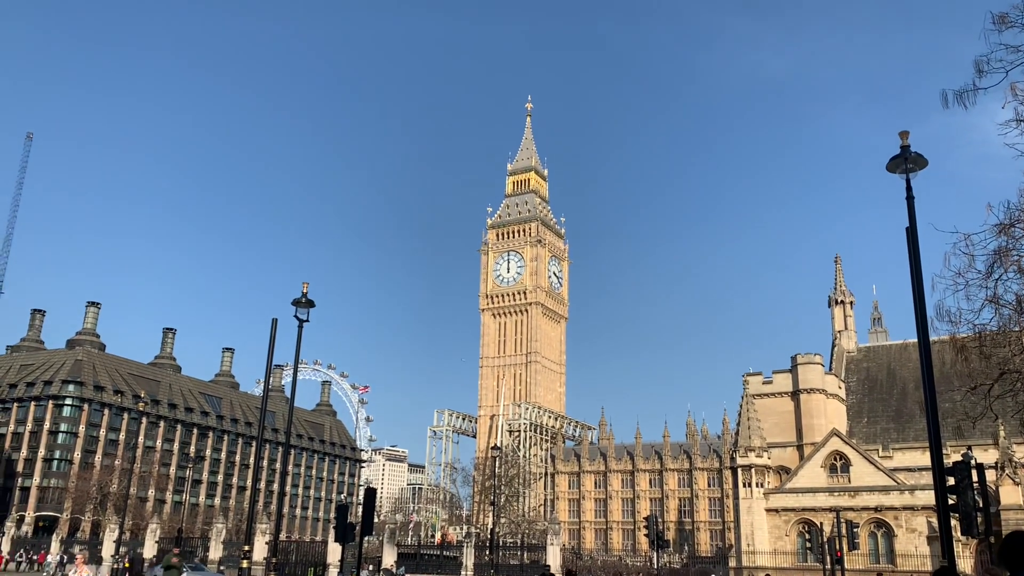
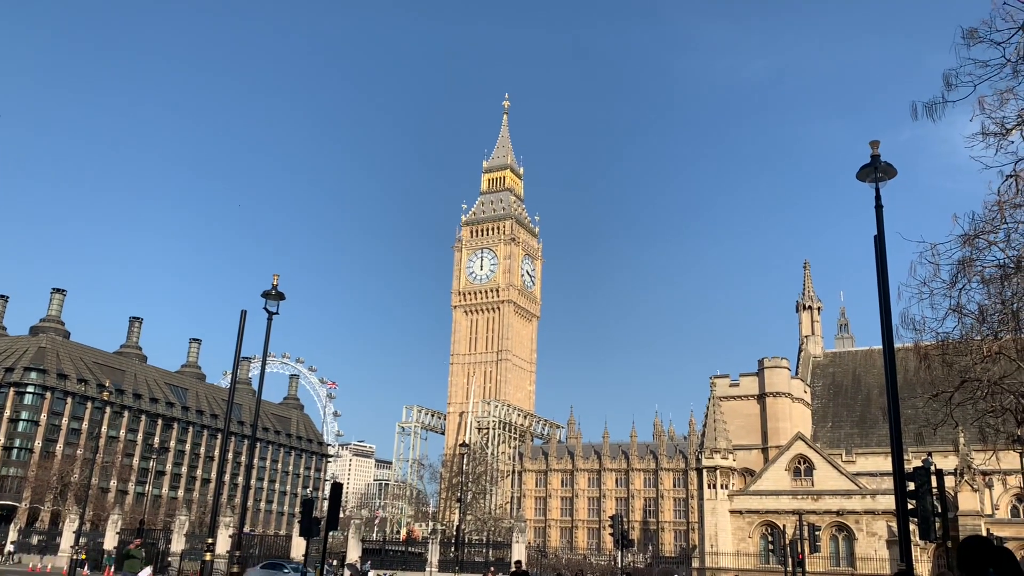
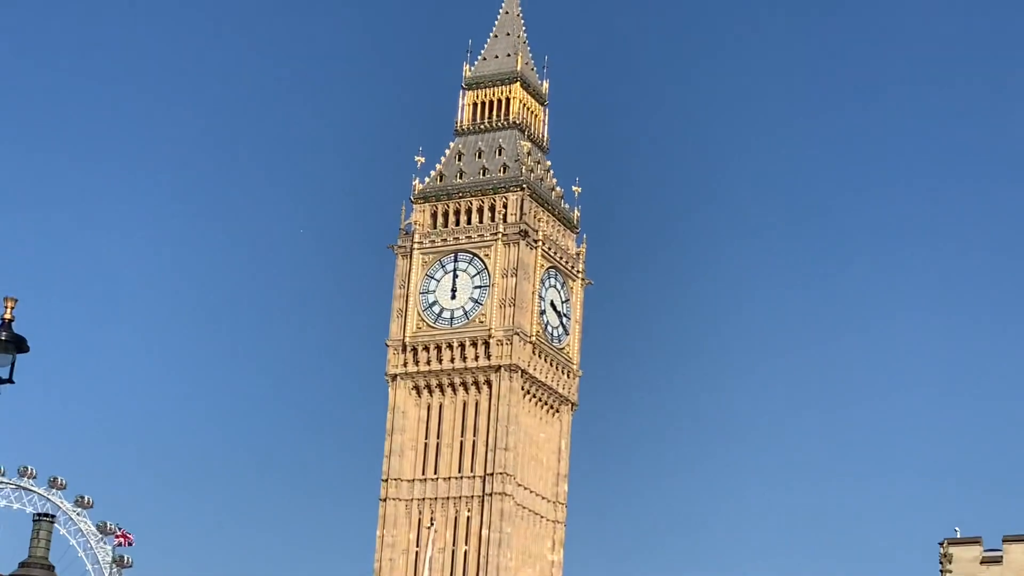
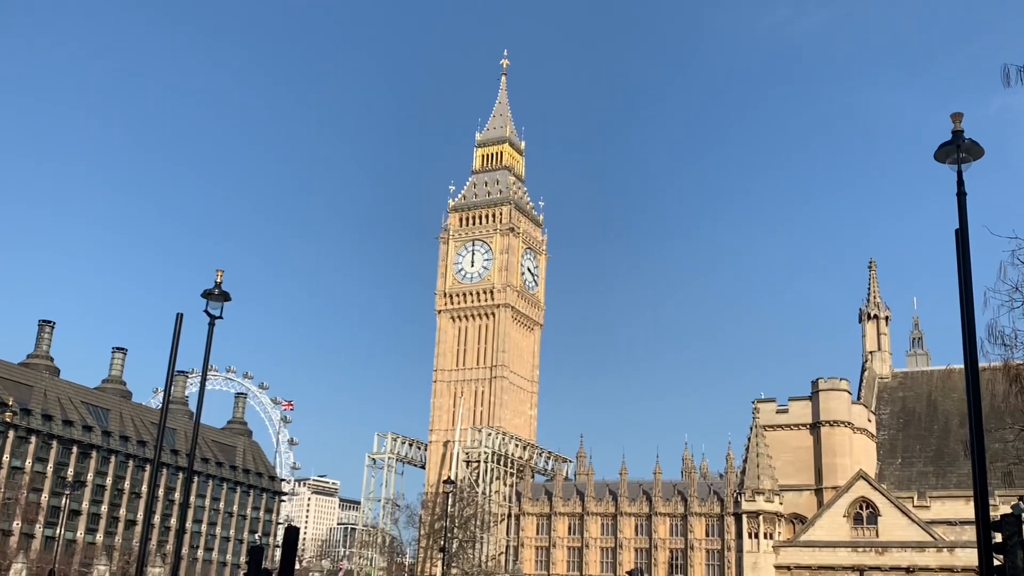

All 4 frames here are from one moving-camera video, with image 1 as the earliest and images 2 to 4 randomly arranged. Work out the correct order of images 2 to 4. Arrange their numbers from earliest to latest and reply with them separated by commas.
2, 4, 3
